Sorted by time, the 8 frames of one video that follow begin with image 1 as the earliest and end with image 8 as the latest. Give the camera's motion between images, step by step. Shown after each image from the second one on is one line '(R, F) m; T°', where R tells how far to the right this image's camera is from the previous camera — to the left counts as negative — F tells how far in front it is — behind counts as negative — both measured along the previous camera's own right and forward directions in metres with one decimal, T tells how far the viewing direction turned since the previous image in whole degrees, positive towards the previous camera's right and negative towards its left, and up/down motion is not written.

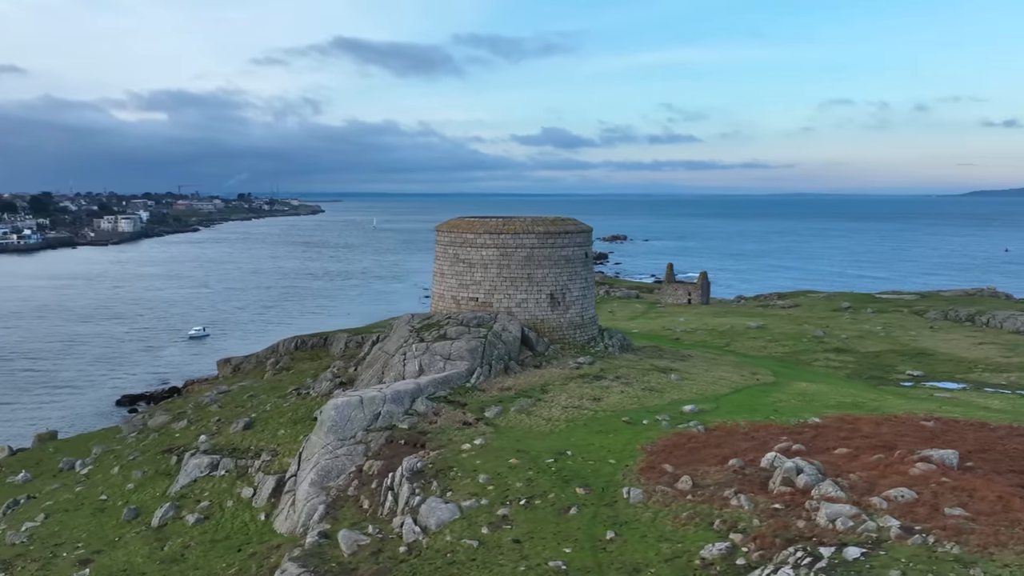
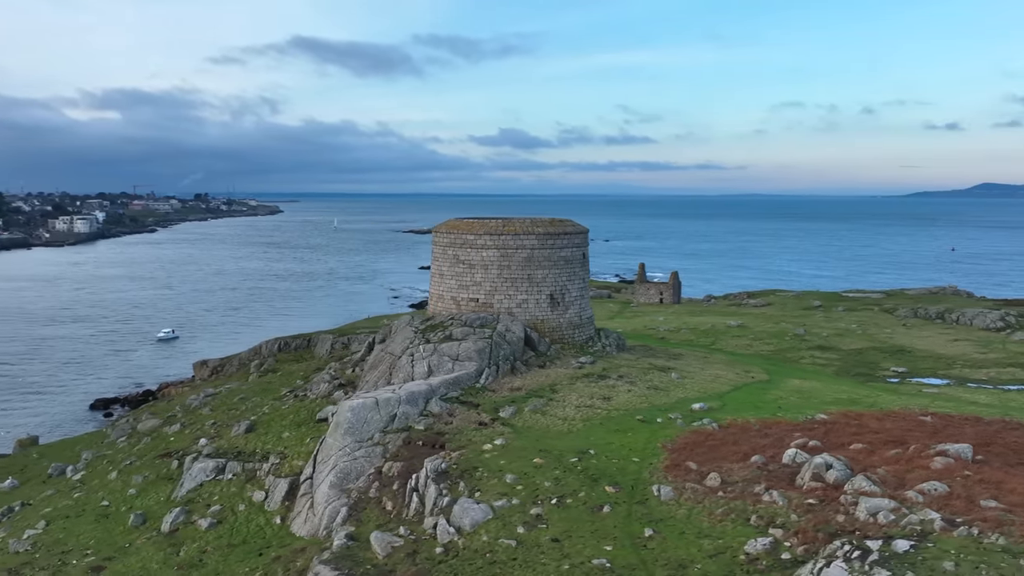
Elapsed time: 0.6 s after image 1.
(-1.3, -0.1) m; +3°
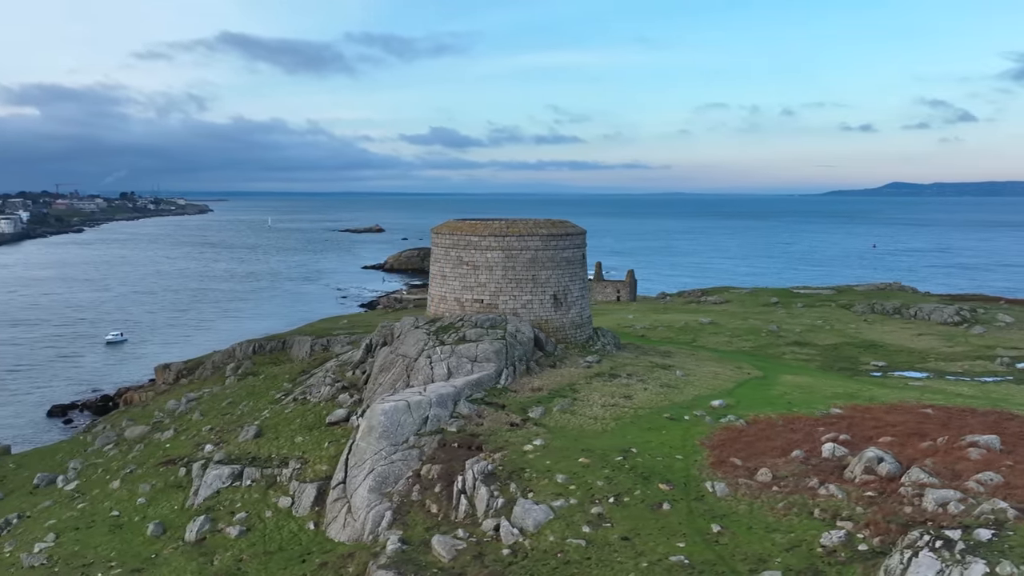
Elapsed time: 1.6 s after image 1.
(-2.3, -0.1) m; +4°
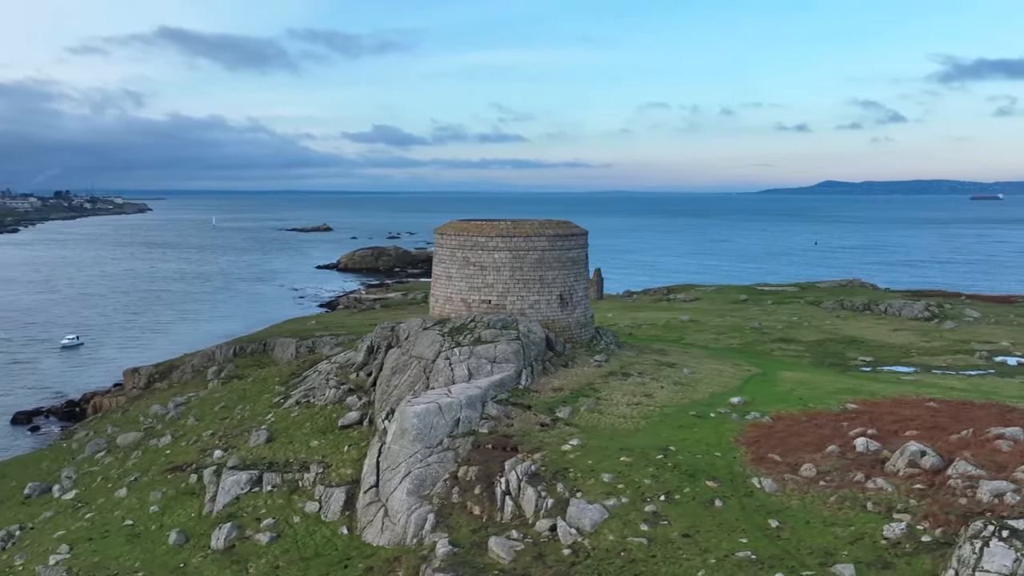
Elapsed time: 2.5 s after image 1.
(-2.0, 0.0) m; +3°
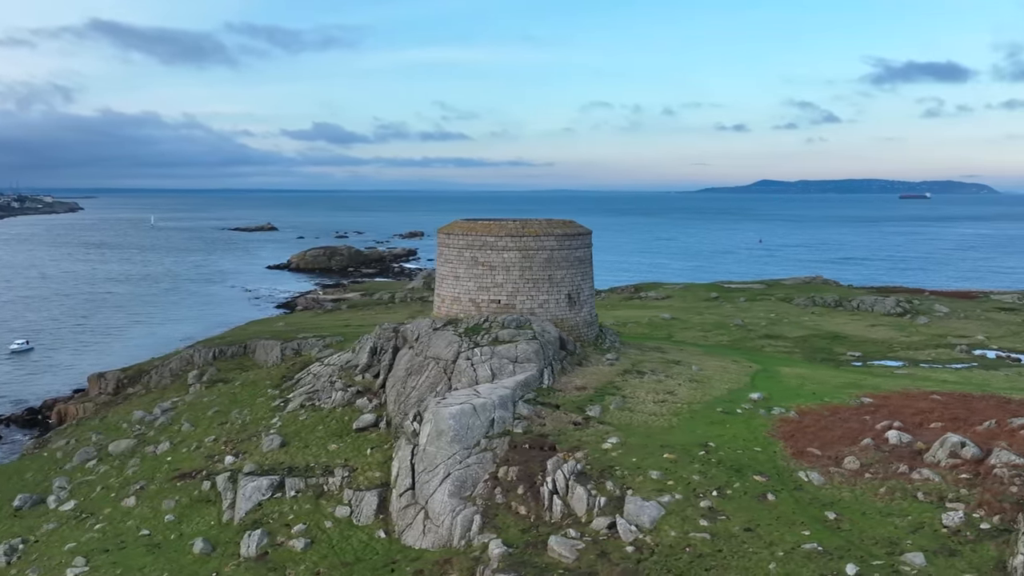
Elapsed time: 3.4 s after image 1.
(-2.0, 0.0) m; +3°
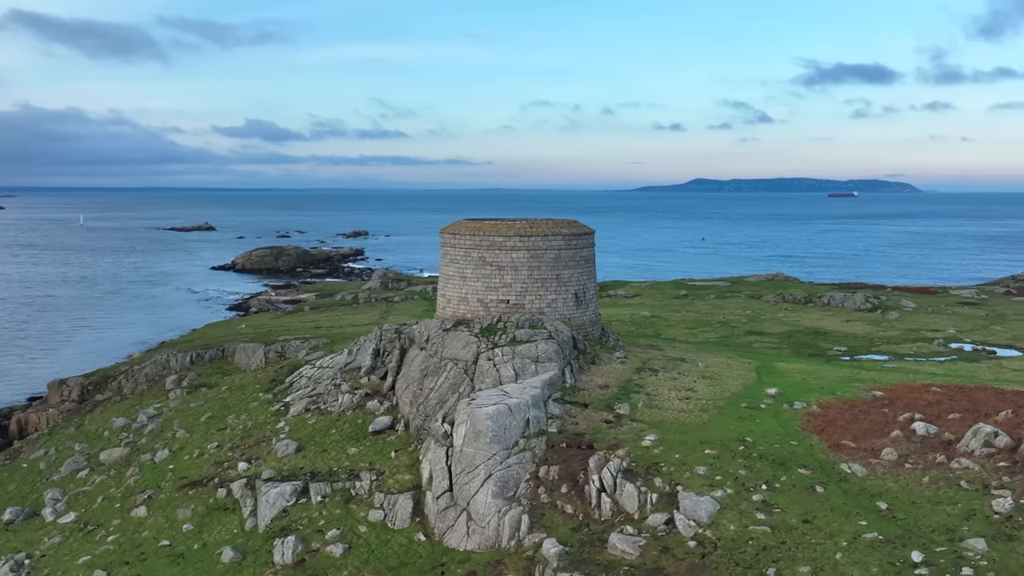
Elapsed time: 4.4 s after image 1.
(-2.1, 0.0) m; +4°
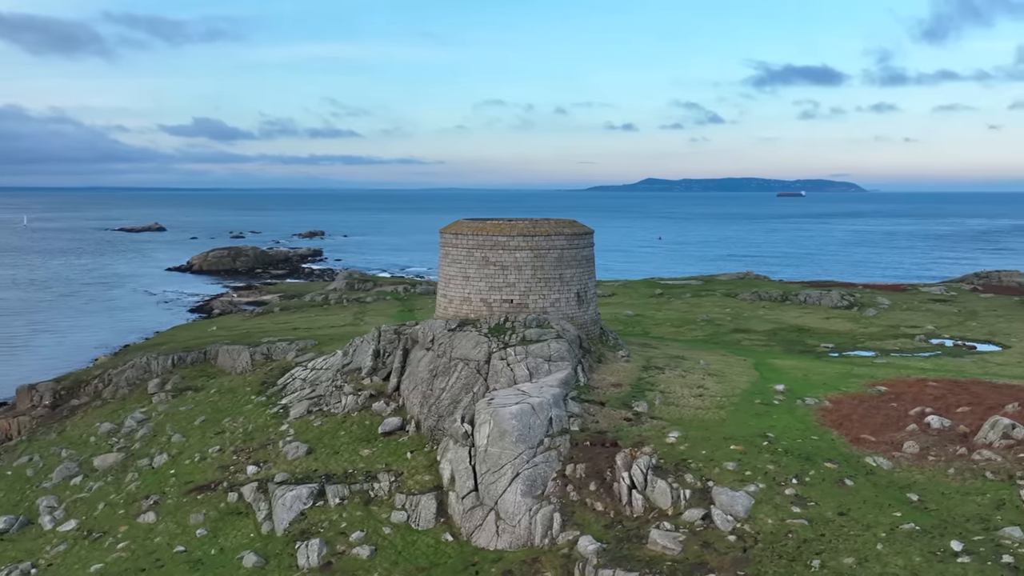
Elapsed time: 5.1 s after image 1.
(-1.5, 0.0) m; +3°
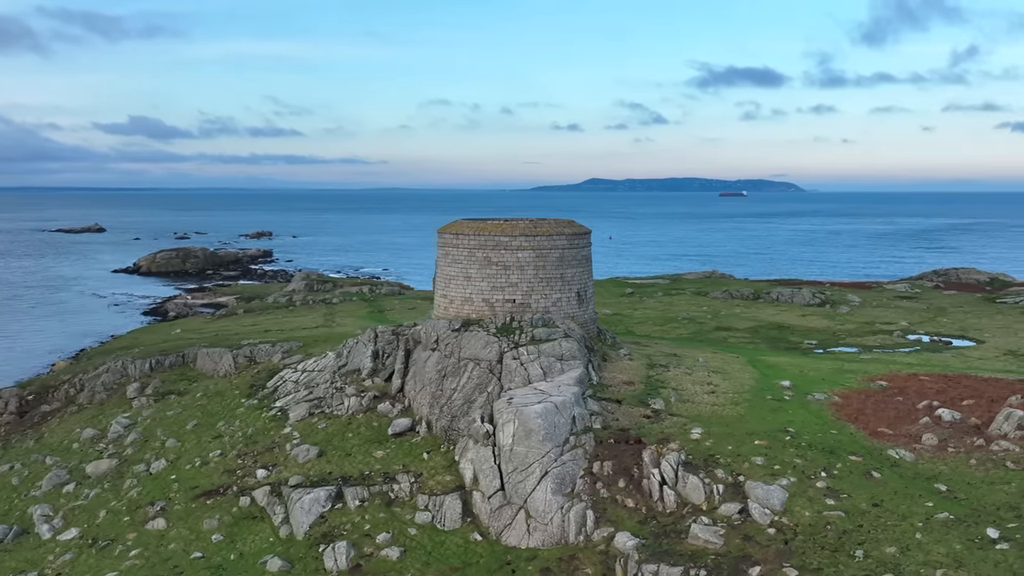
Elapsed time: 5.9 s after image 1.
(-1.7, 0.0) m; +3°
